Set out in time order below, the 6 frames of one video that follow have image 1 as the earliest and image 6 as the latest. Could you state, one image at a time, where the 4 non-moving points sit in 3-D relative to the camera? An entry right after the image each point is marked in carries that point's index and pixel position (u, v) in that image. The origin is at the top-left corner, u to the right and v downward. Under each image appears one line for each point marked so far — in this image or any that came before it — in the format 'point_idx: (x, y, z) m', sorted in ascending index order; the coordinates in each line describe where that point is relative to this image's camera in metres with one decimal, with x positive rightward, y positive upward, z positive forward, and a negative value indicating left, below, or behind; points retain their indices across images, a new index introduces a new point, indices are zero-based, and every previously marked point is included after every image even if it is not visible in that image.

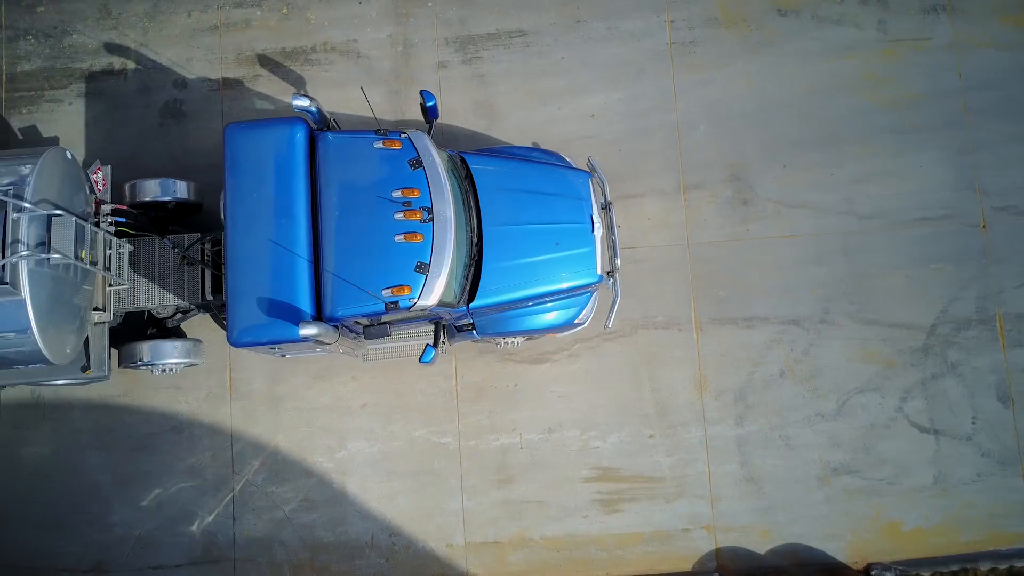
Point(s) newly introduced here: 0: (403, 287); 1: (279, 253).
0: (-0.7, 0.0, +4.1) m
1: (-1.5, +0.2, +4.1) m
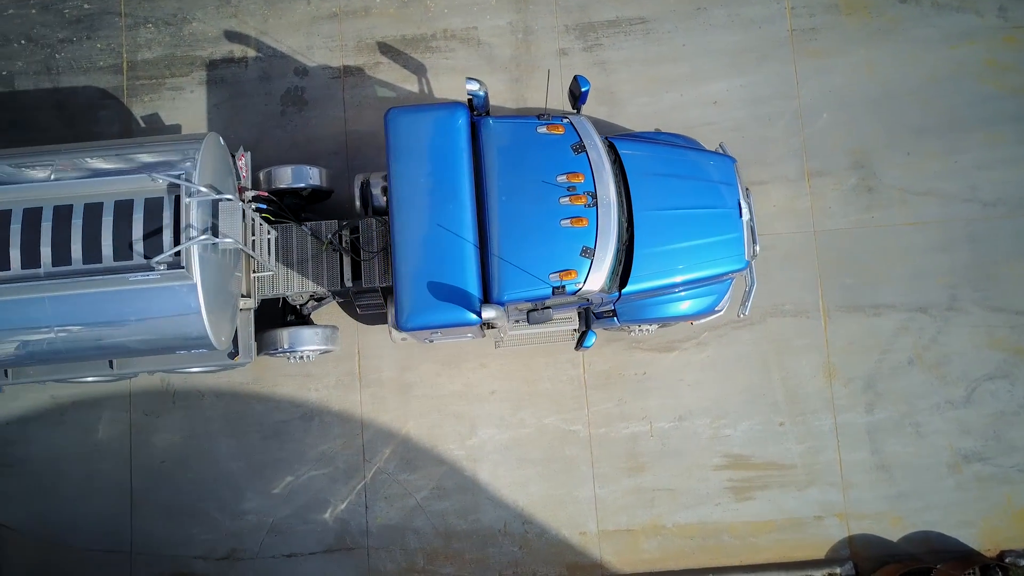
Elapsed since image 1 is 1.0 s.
0: (+0.4, +0.1, +4.0) m
1: (-0.4, +0.3, +4.1) m
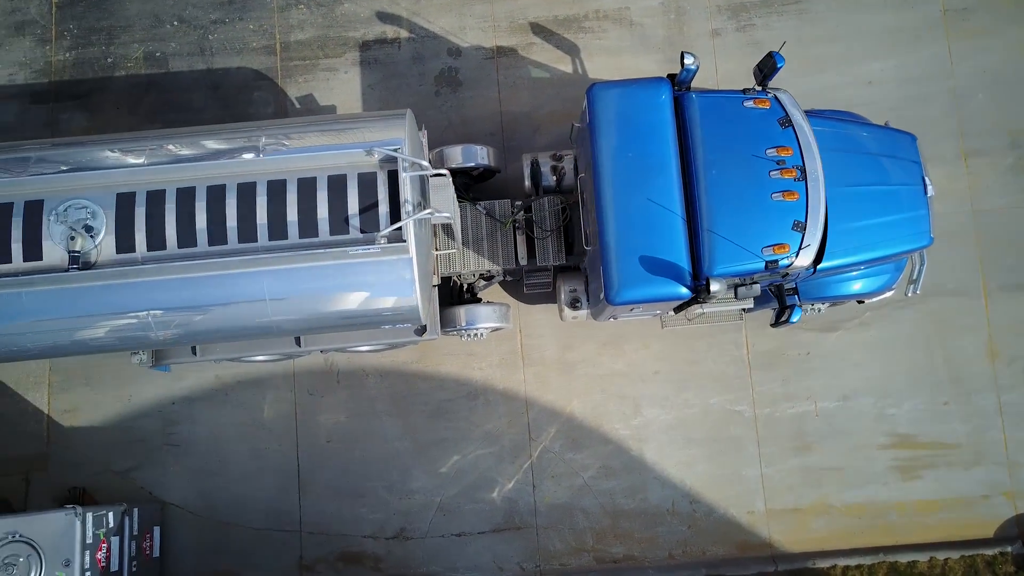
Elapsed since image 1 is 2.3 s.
0: (+1.7, +0.3, +4.0) m
1: (+0.9, +0.5, +4.1) m
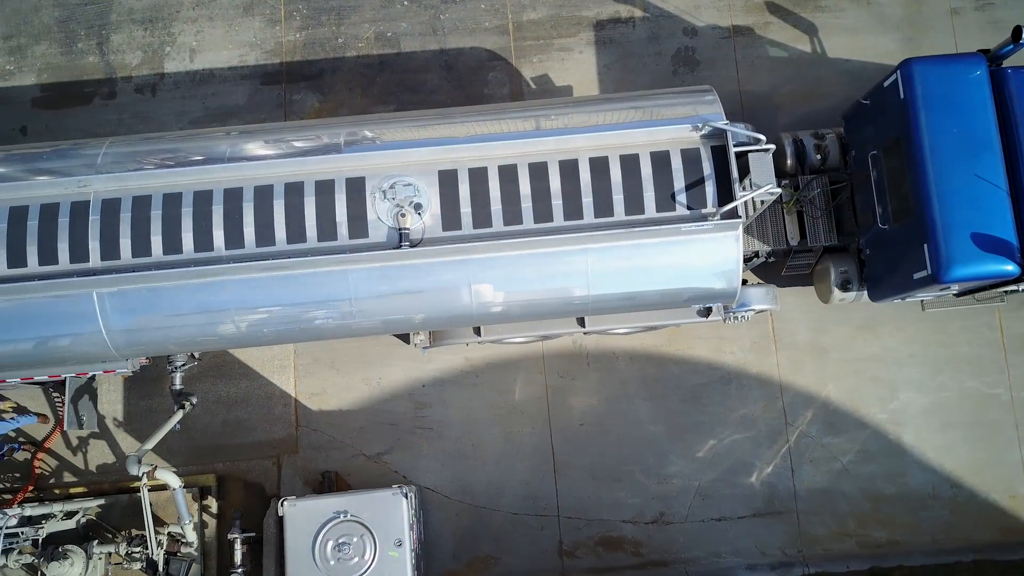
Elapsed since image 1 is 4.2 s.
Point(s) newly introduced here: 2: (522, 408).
0: (+3.8, +0.4, +4.0) m
1: (+3.0, +0.6, +4.0) m
2: (+0.1, -1.0, +5.1) m
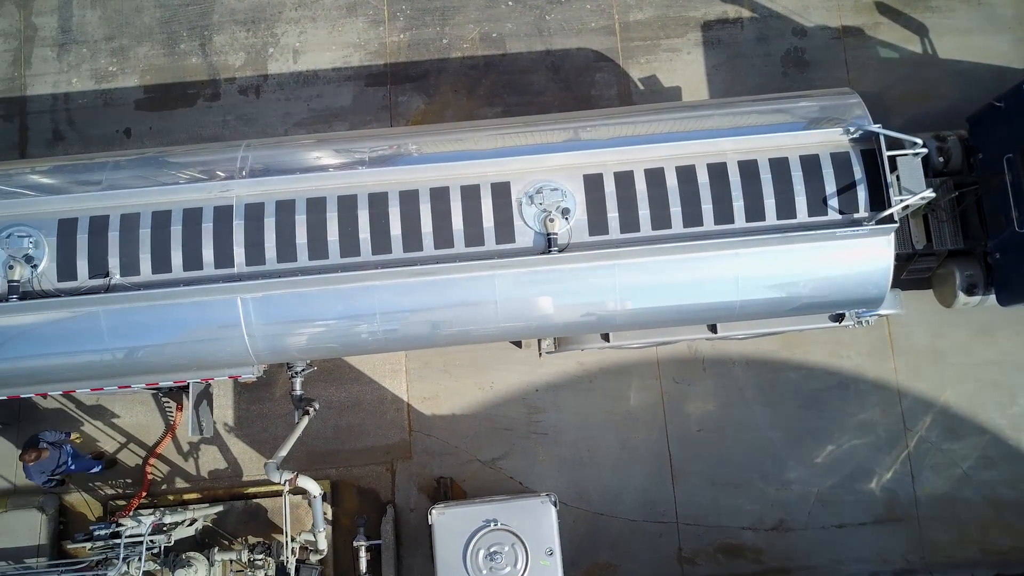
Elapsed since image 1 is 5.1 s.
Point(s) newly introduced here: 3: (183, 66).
0: (+4.7, +0.4, +3.9) m
1: (+3.9, +0.6, +3.9) m
2: (+1.0, -1.0, +5.0) m
3: (-2.9, +1.9, +5.4) m
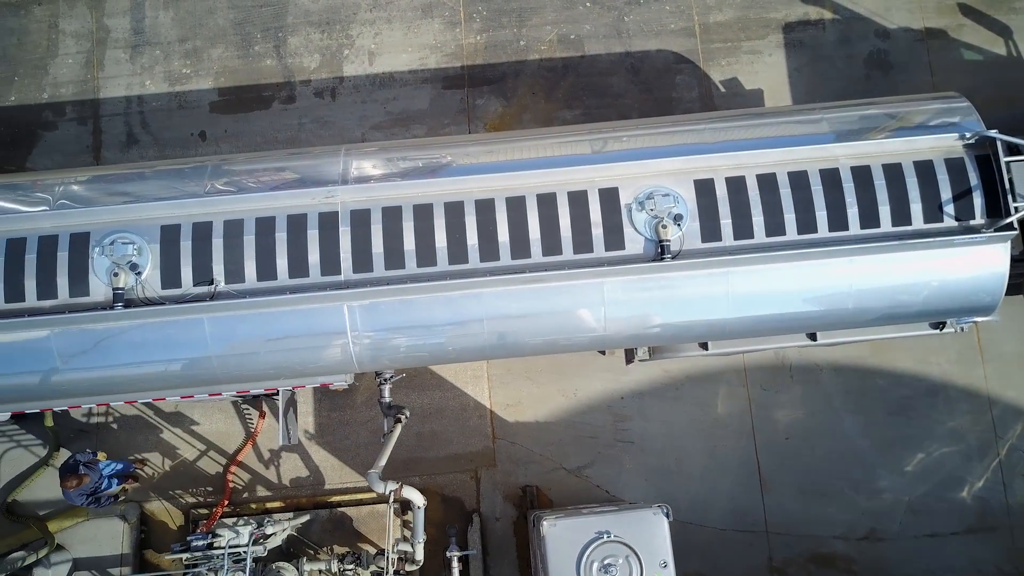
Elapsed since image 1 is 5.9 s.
0: (+5.4, +0.3, +3.8) m
1: (+4.6, +0.6, +3.9) m
2: (+1.7, -1.1, +5.0) m
3: (-2.2, +1.9, +5.3) m
